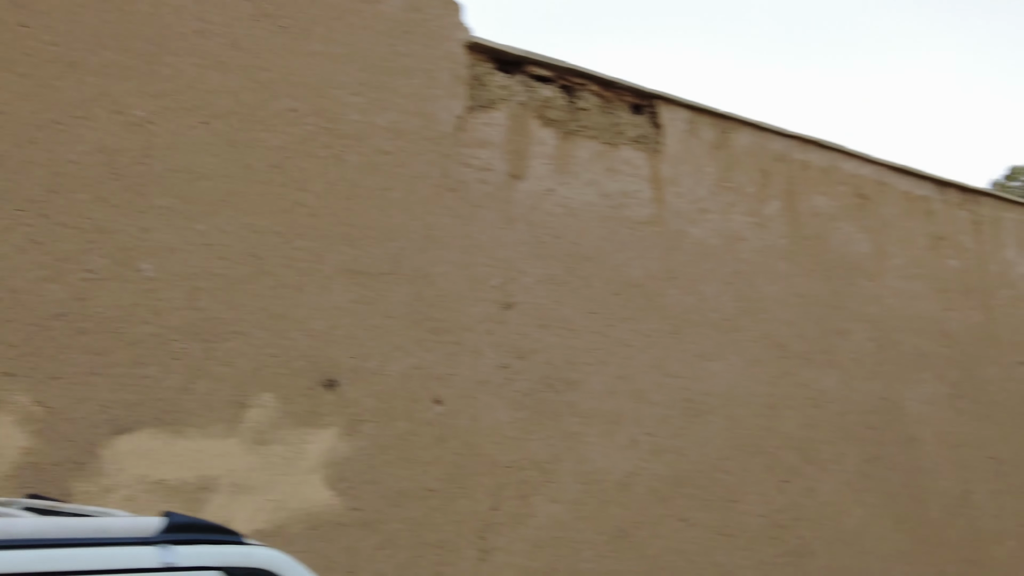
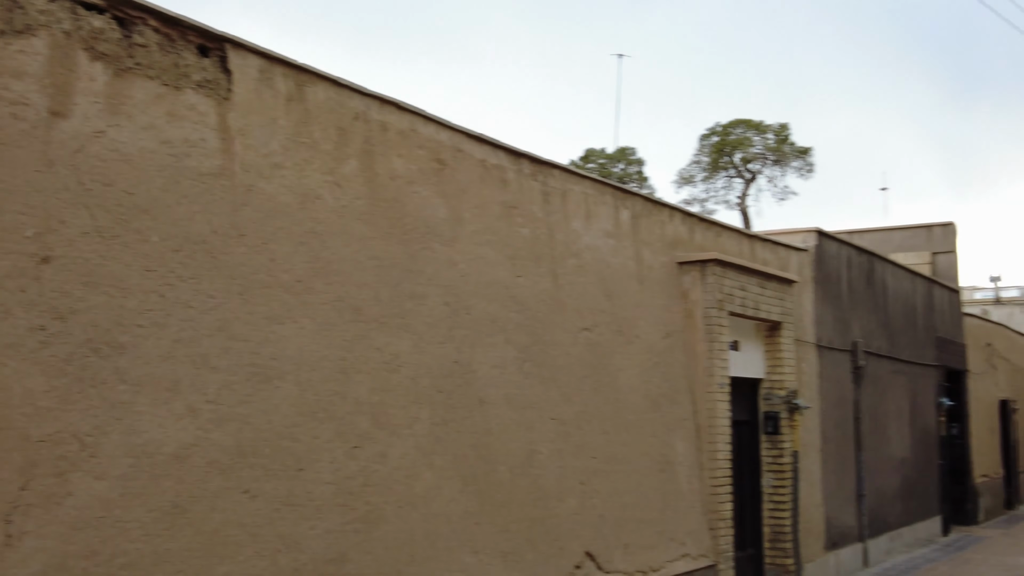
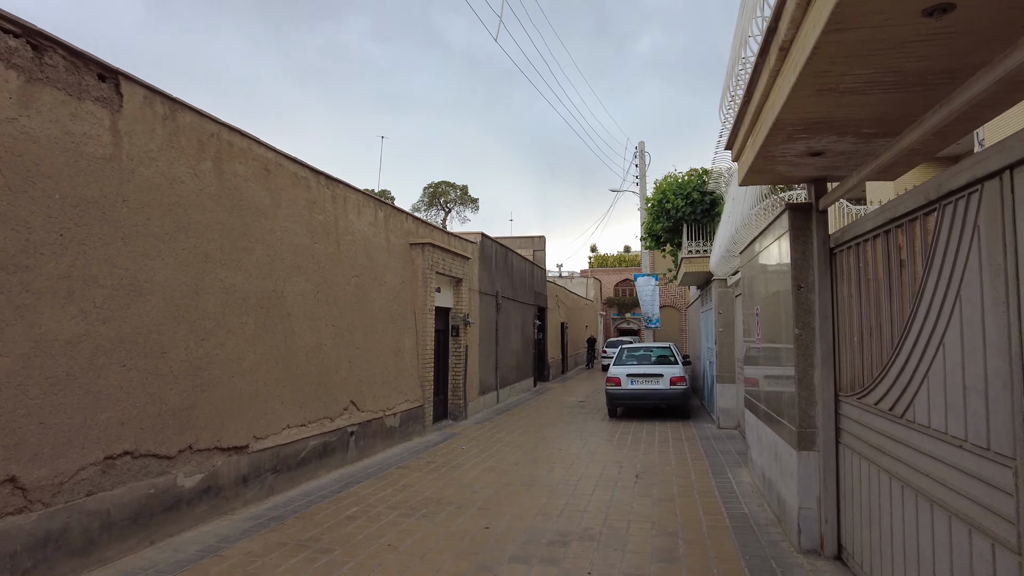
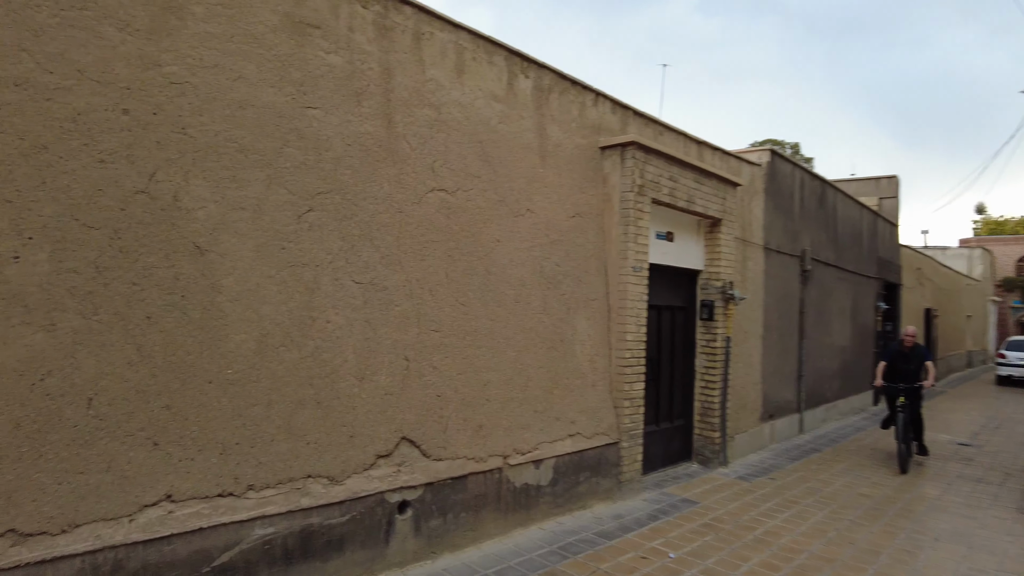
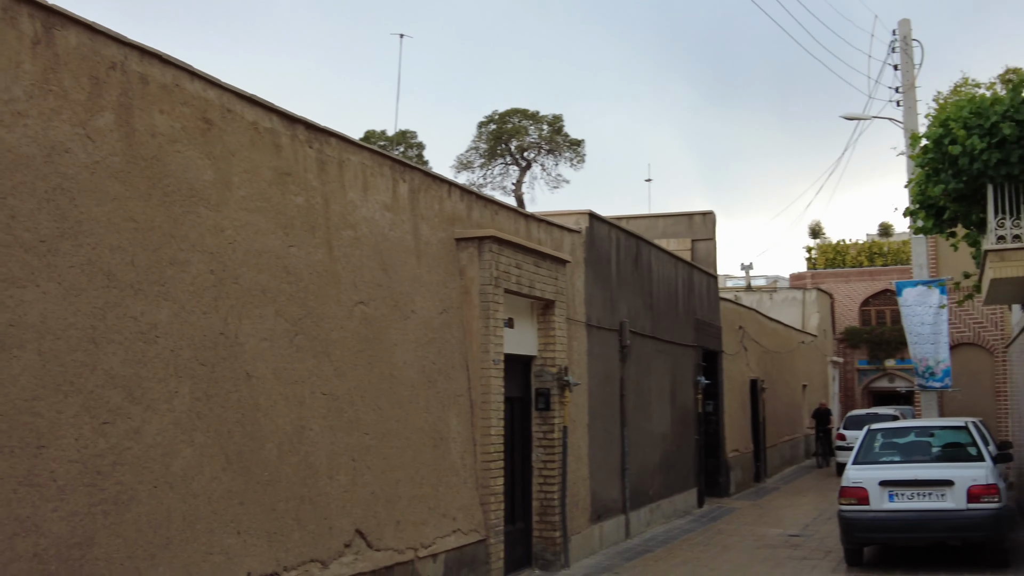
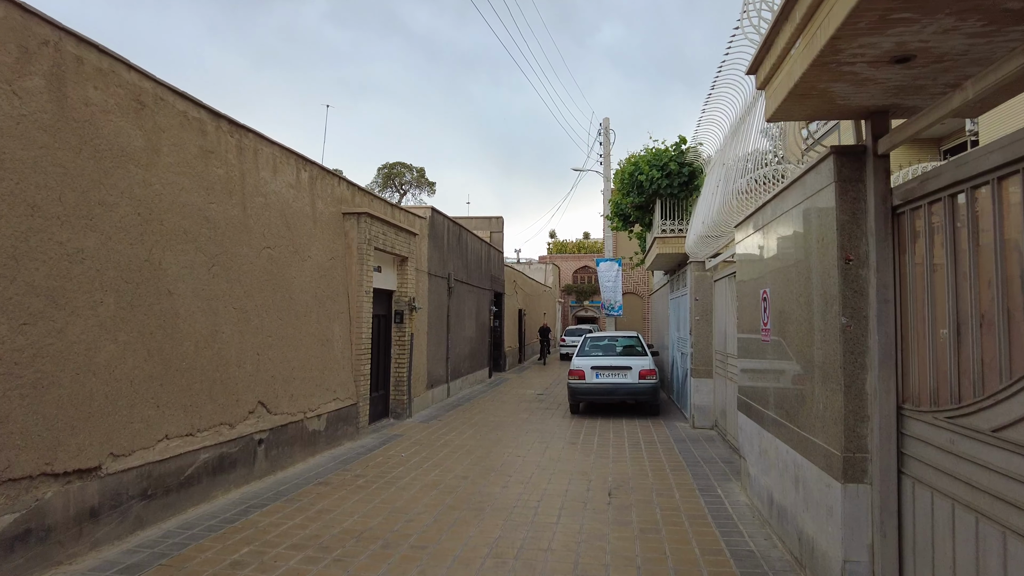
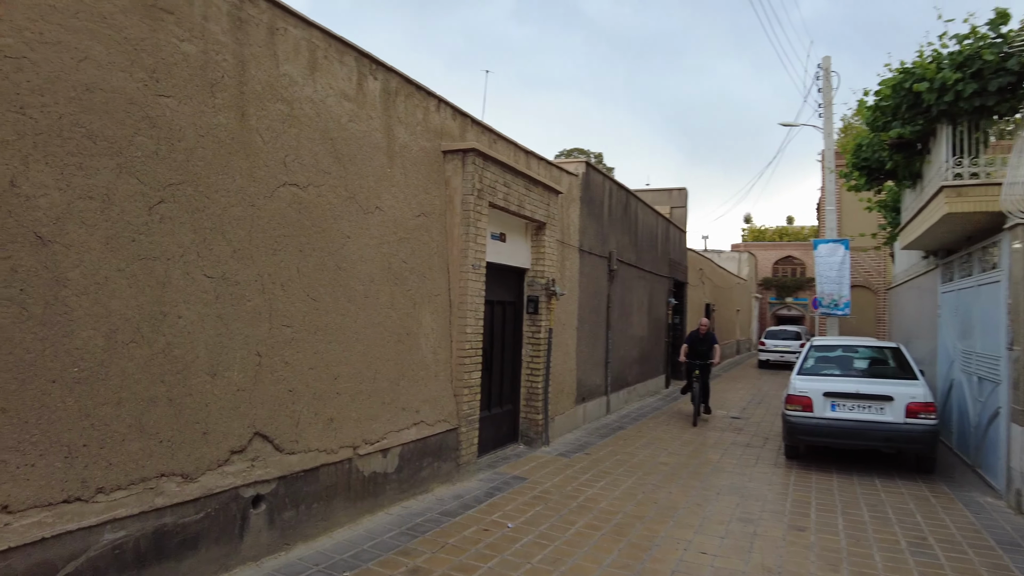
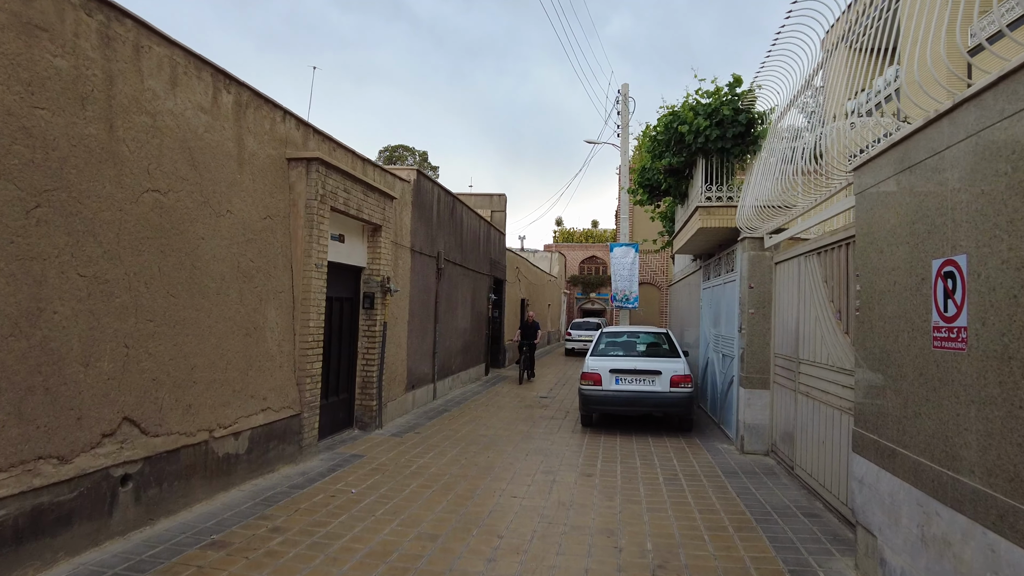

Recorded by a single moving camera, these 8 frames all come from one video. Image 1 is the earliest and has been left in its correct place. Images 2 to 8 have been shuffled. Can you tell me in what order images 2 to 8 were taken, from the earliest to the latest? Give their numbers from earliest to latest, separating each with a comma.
2, 5, 3, 6, 8, 7, 4
